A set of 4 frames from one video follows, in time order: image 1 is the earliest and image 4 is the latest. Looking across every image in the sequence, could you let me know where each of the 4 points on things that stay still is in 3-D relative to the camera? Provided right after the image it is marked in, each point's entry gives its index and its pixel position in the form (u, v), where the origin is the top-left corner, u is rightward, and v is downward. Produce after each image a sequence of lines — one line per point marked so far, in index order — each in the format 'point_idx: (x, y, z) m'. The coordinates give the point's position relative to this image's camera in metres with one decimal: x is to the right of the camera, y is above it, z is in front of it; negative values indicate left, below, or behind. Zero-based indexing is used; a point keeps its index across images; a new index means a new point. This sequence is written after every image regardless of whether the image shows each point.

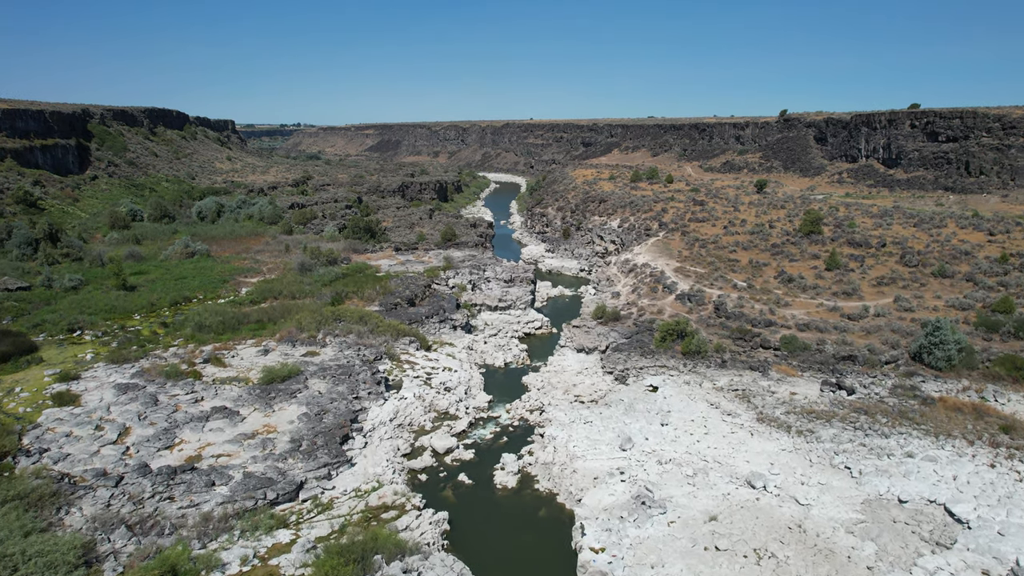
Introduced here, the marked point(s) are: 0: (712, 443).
0: (+7.4, -5.7, +18.1) m
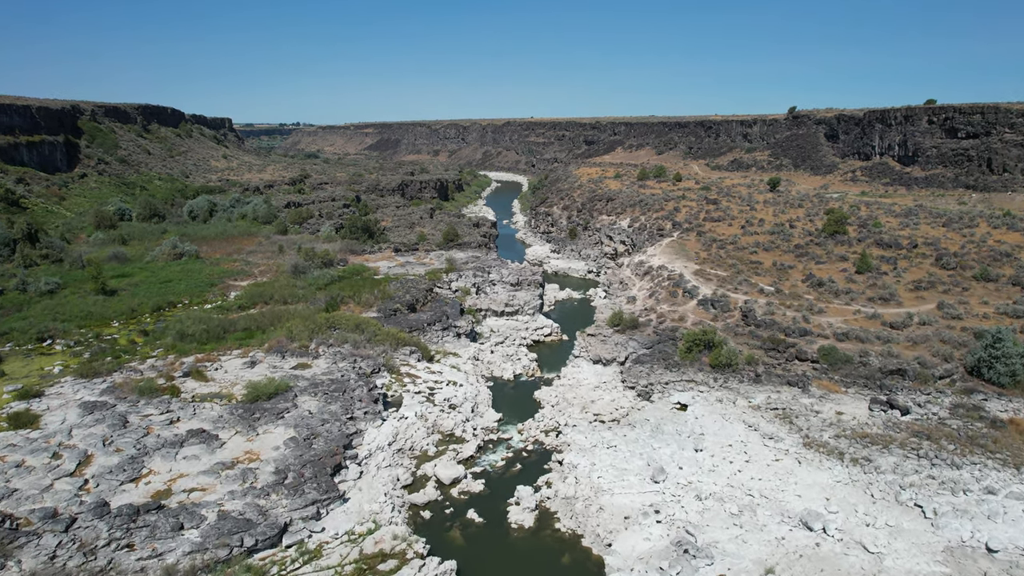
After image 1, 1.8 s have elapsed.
0: (+7.9, -6.0, +15.9) m
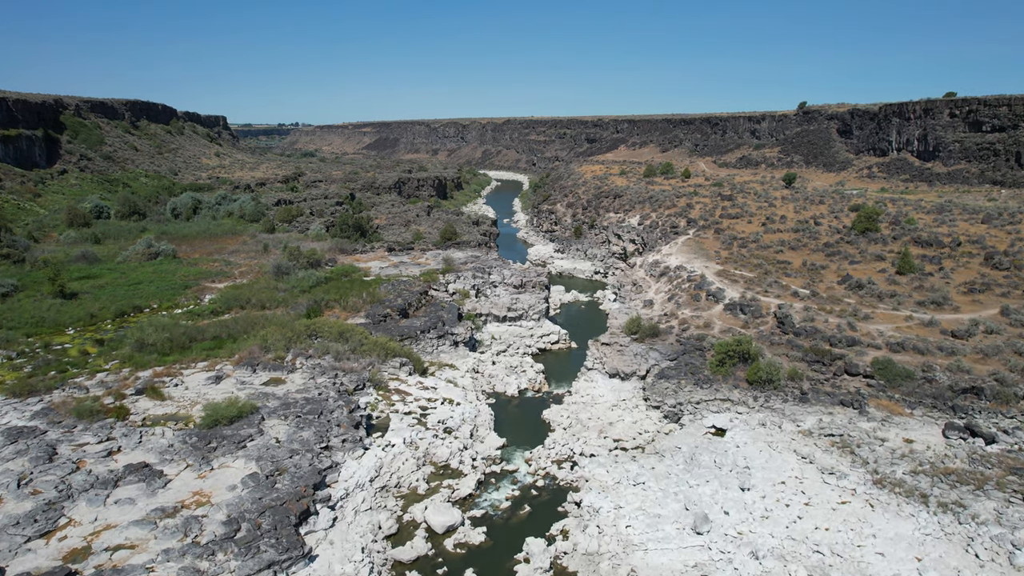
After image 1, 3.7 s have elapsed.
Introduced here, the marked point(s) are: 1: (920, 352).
0: (+8.1, -6.1, +12.8) m
1: (+16.1, -2.5, +19.3) m
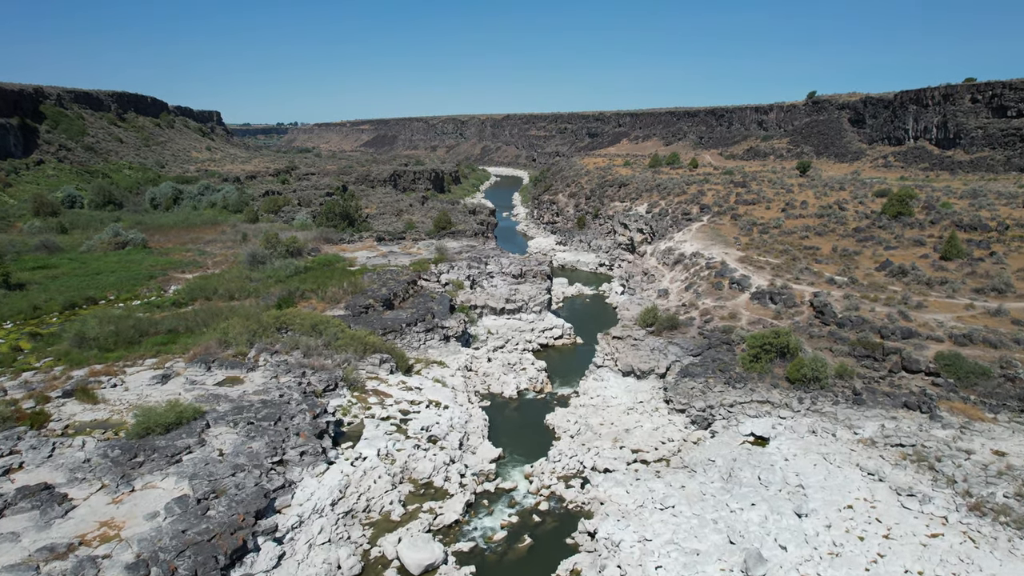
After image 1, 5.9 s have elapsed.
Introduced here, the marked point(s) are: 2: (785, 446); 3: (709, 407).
0: (+8.0, -5.5, +9.9) m
1: (+16.0, -1.9, +16.4) m
2: (+7.6, -4.4, +13.6) m
3: (+6.3, -3.8, +15.7) m
